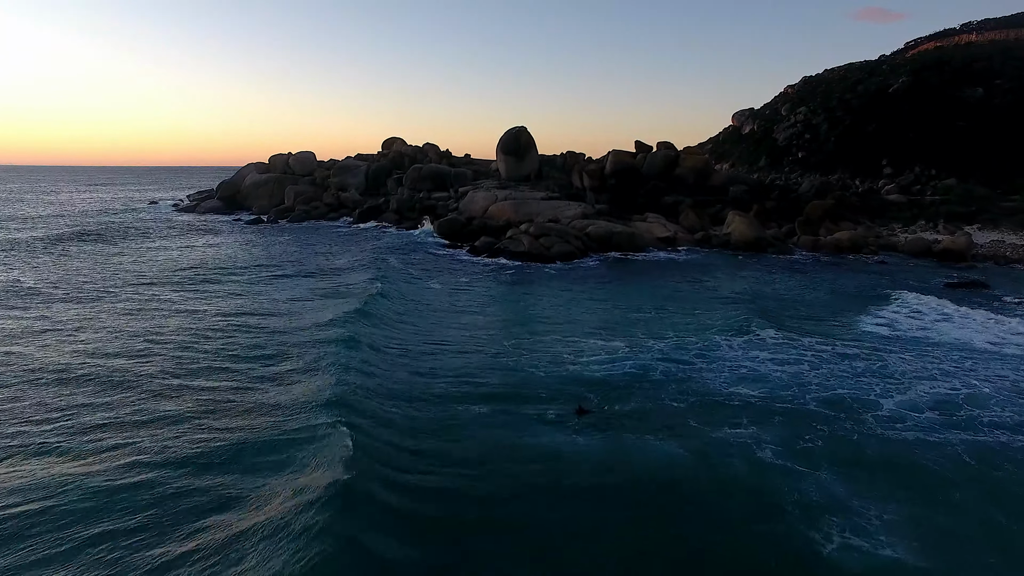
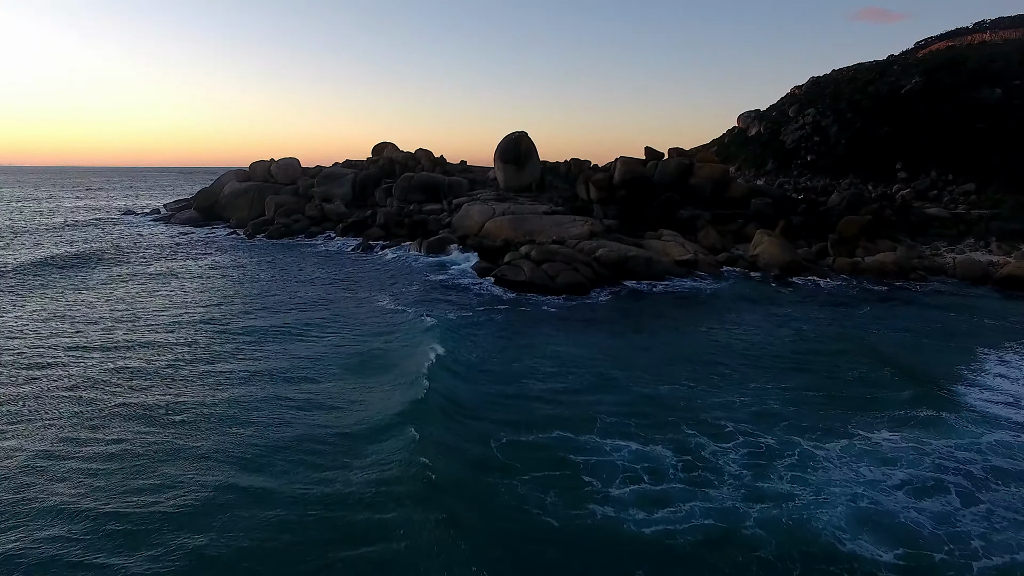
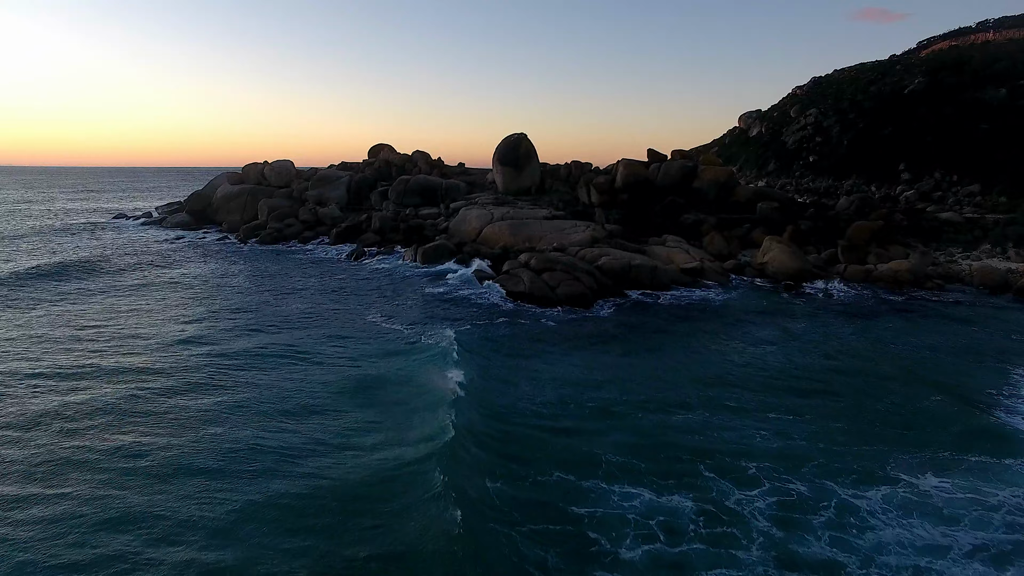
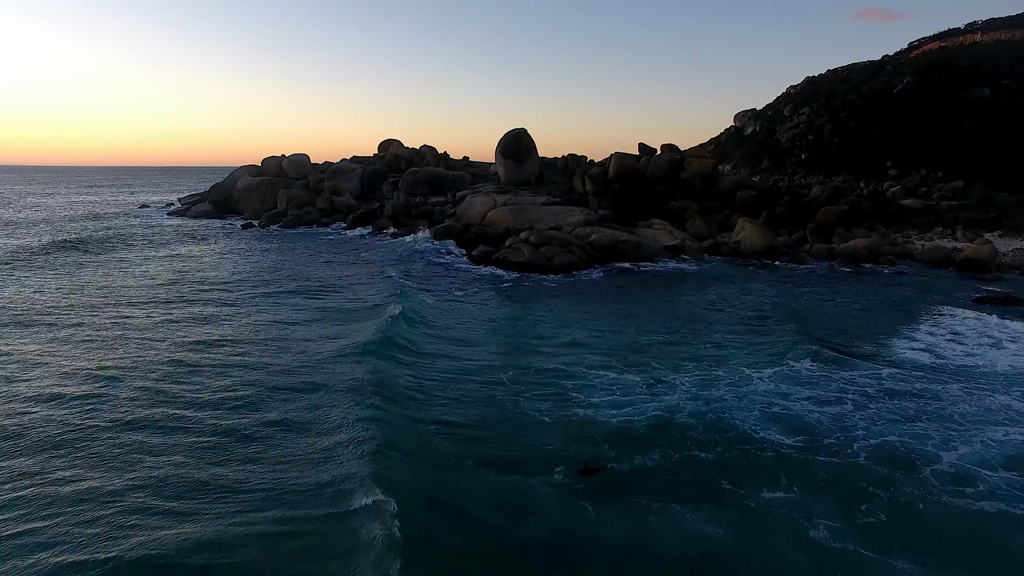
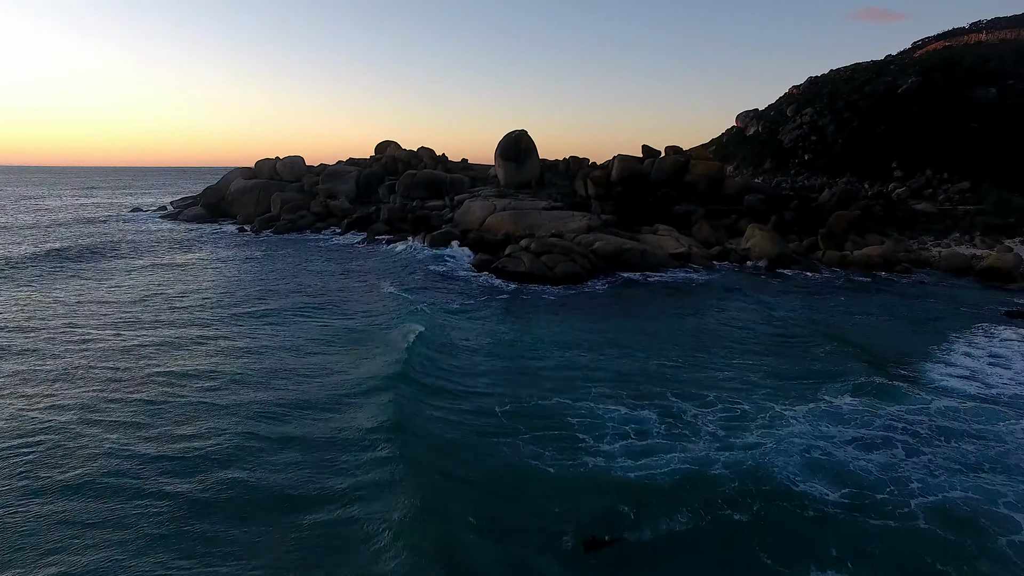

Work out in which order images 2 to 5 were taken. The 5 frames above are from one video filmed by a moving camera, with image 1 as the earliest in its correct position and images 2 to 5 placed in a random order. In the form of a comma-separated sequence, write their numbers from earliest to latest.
4, 5, 2, 3
